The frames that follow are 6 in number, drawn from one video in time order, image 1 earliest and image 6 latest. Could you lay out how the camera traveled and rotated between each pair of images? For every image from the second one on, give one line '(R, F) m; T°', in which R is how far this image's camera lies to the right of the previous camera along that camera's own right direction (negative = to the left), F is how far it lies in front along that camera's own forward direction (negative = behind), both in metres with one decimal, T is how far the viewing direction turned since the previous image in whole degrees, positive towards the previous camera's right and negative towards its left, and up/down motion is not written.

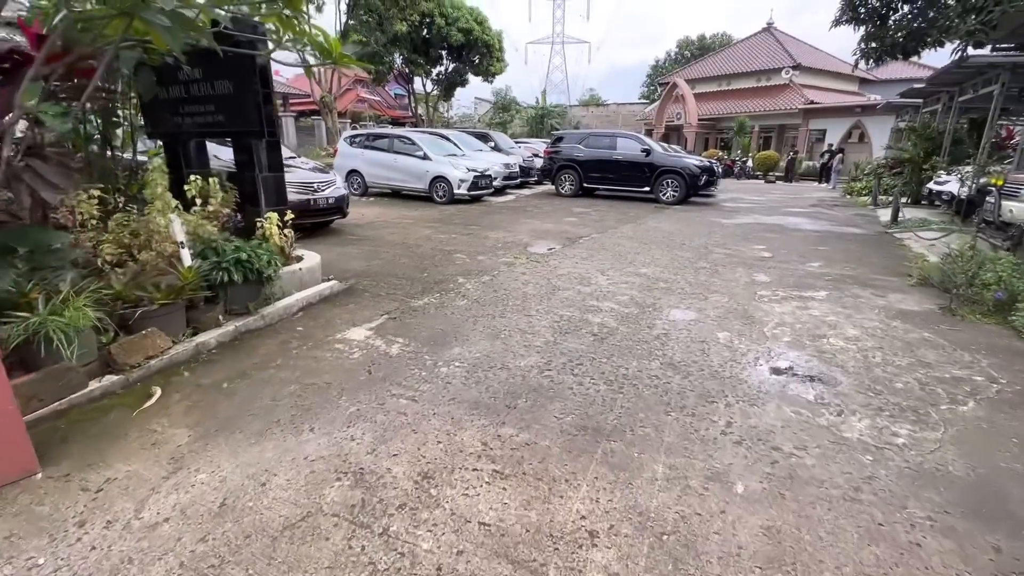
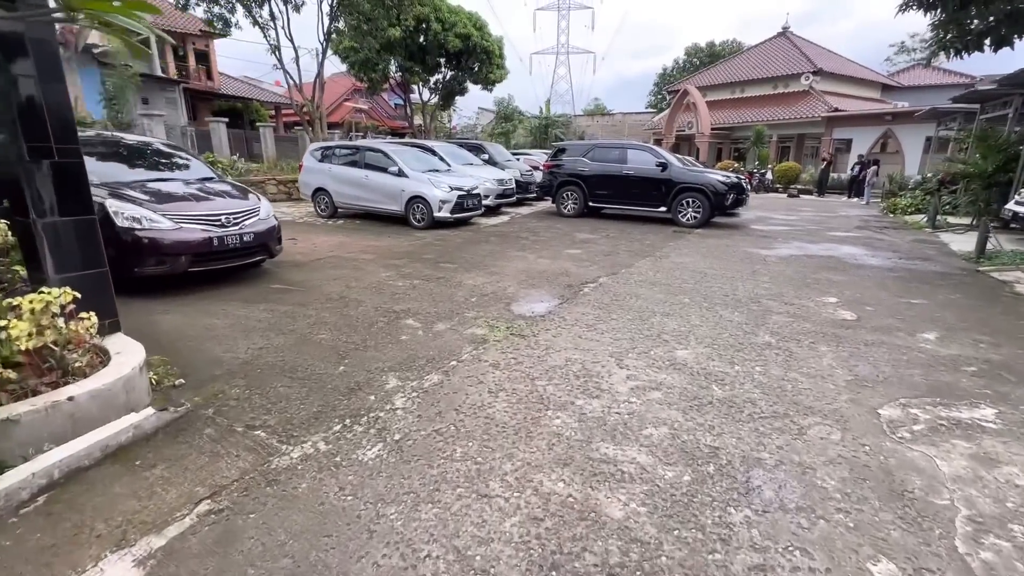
(+0.3, +1.9) m; -1°
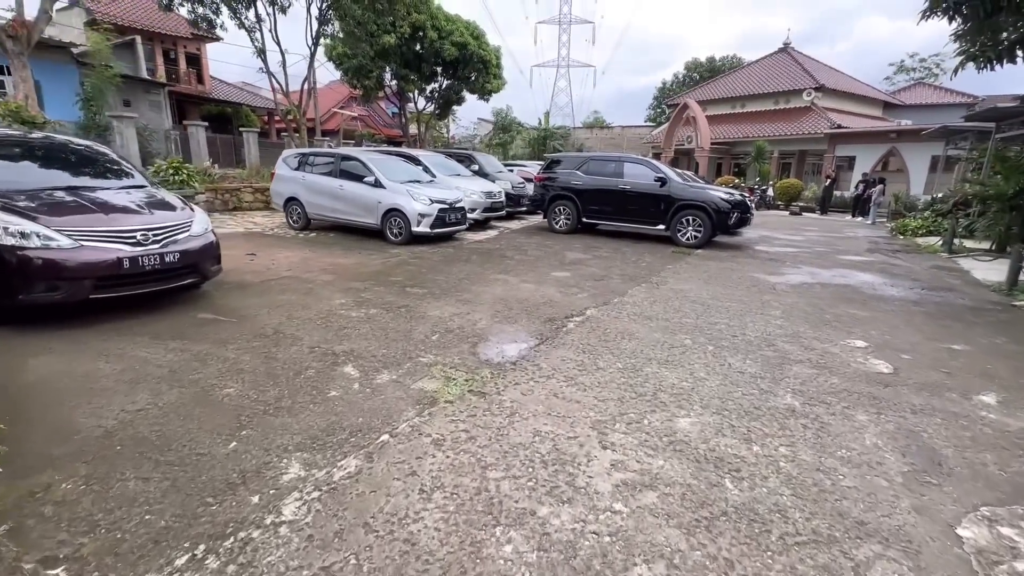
(+0.3, +0.8) m; 0°
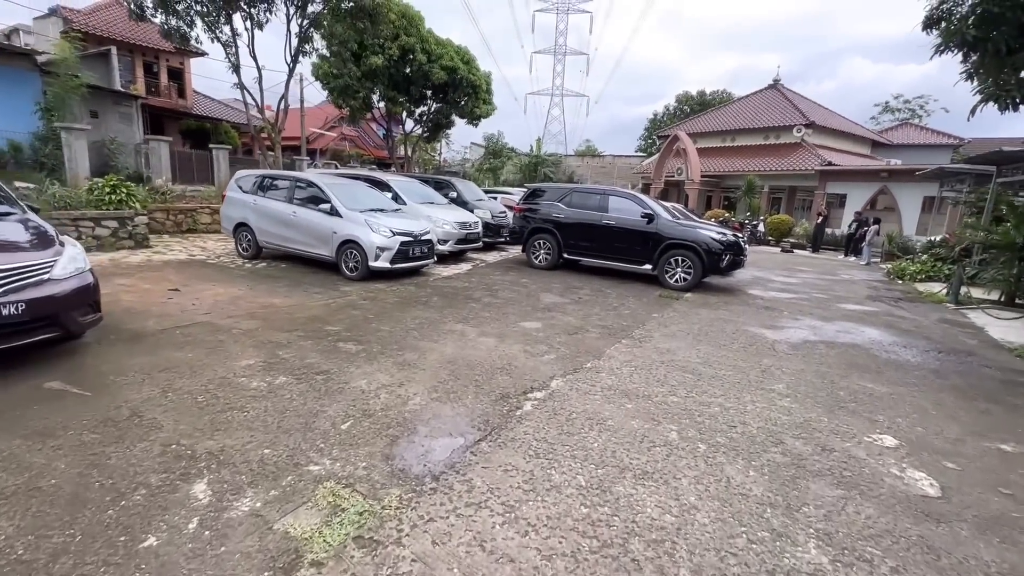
(+0.4, +0.9) m; +1°
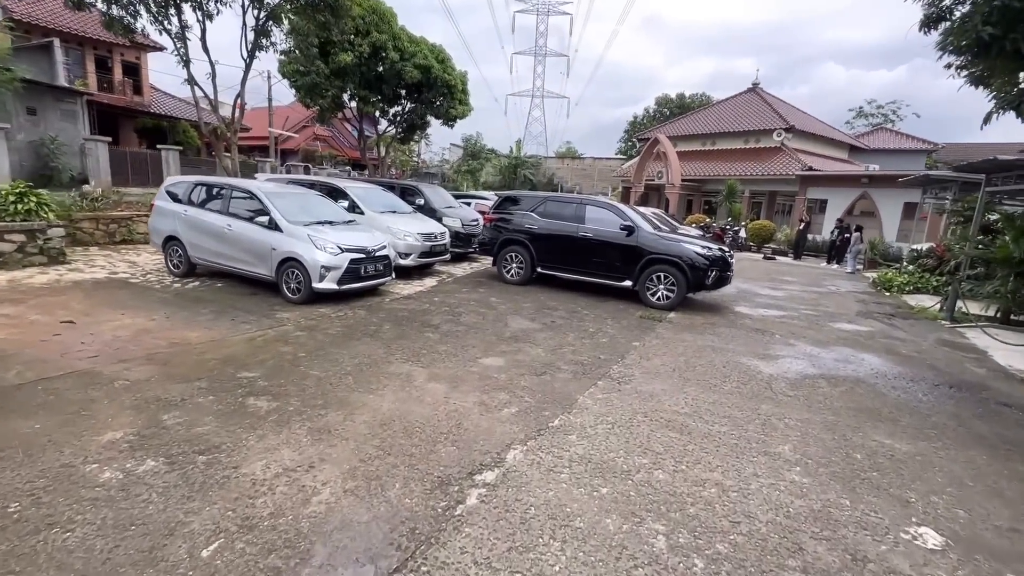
(+0.3, +0.9) m; +2°
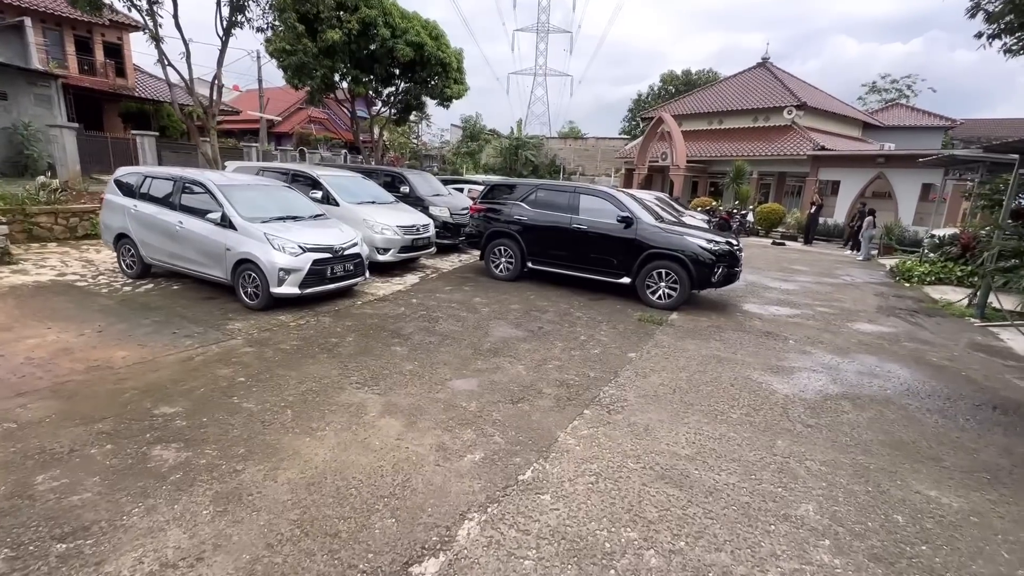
(+0.3, +0.8) m; -1°
